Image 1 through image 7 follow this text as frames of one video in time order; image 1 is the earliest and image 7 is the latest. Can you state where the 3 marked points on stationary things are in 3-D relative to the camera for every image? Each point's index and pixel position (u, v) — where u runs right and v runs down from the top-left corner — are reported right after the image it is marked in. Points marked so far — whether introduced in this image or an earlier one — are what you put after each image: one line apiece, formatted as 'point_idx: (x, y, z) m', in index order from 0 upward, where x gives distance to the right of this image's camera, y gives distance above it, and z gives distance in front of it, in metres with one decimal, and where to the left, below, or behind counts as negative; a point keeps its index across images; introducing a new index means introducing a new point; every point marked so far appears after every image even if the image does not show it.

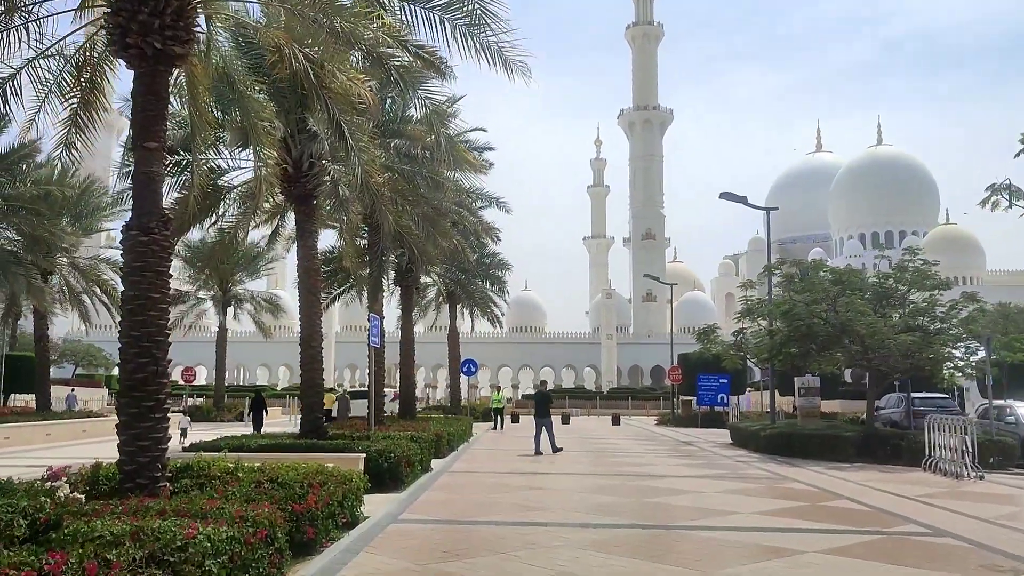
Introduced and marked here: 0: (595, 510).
0: (+1.0, -2.7, +10.8) m
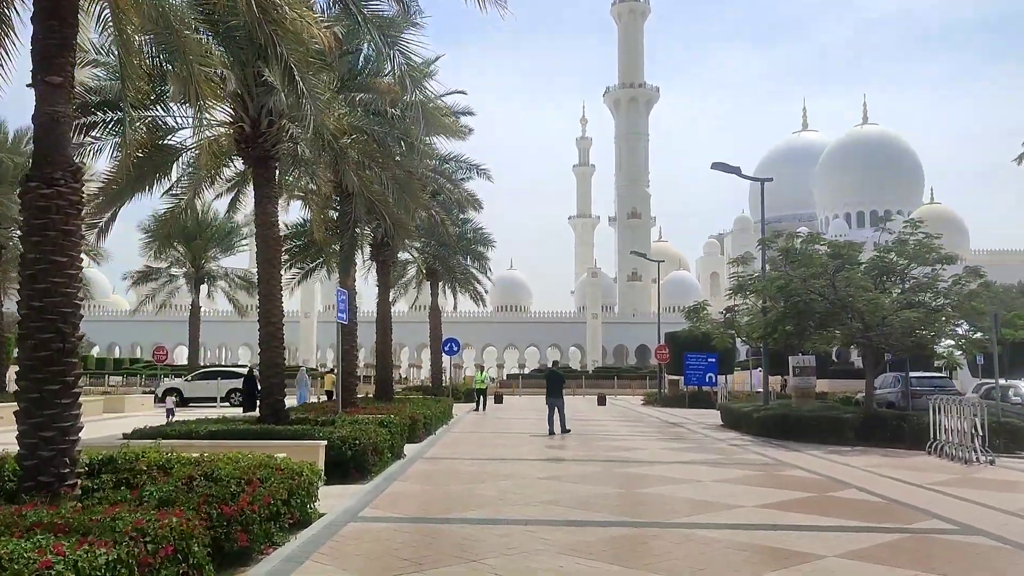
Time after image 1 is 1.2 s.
0: (+0.8, -2.4, +9.7) m
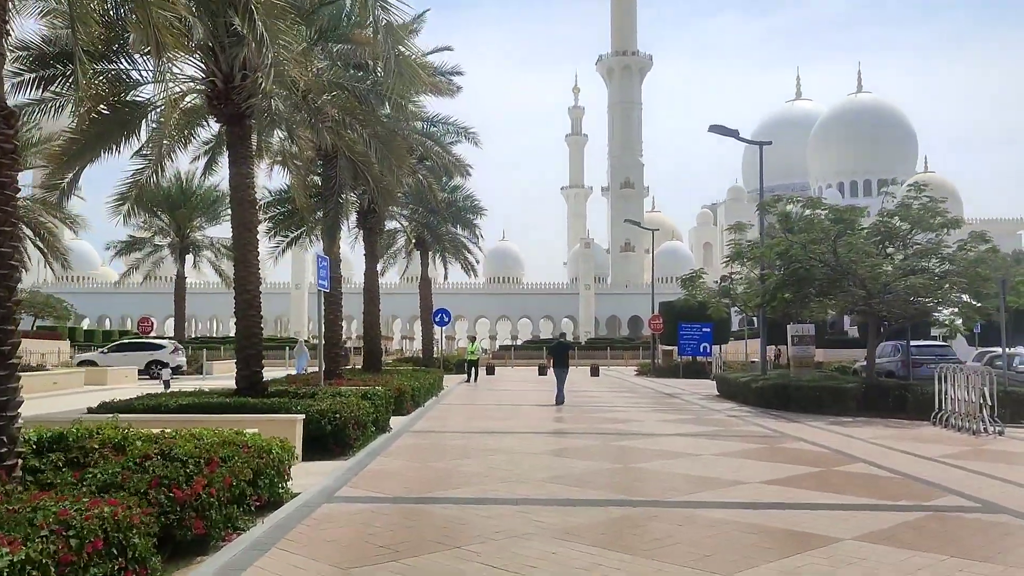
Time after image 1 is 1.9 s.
0: (+0.6, -2.0, +9.1) m
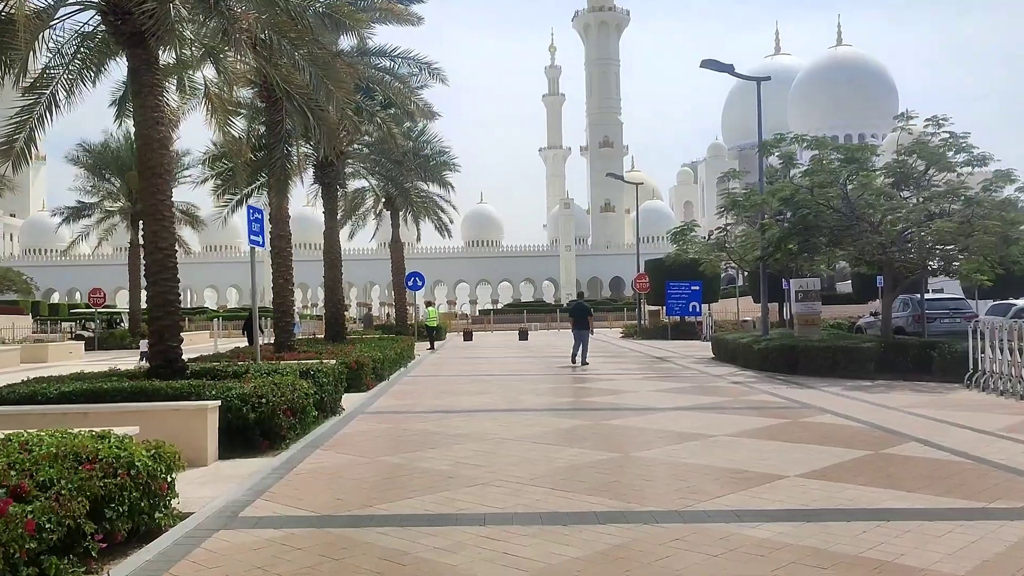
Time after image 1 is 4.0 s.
0: (+0.4, -1.5, +7.0) m
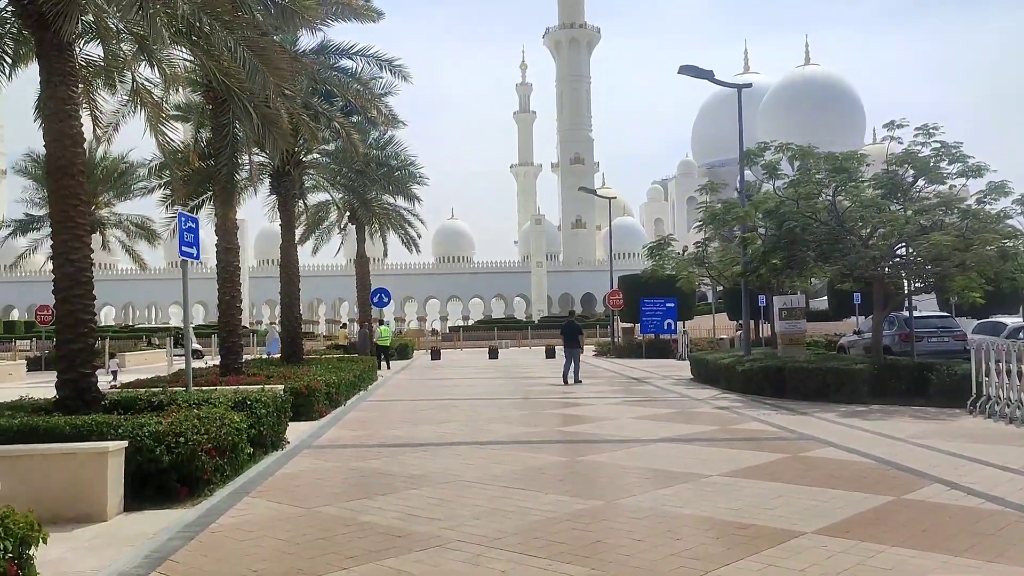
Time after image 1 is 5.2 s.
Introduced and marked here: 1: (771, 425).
0: (+0.1, -1.7, +5.7) m
1: (+3.6, -1.9, +12.1) m
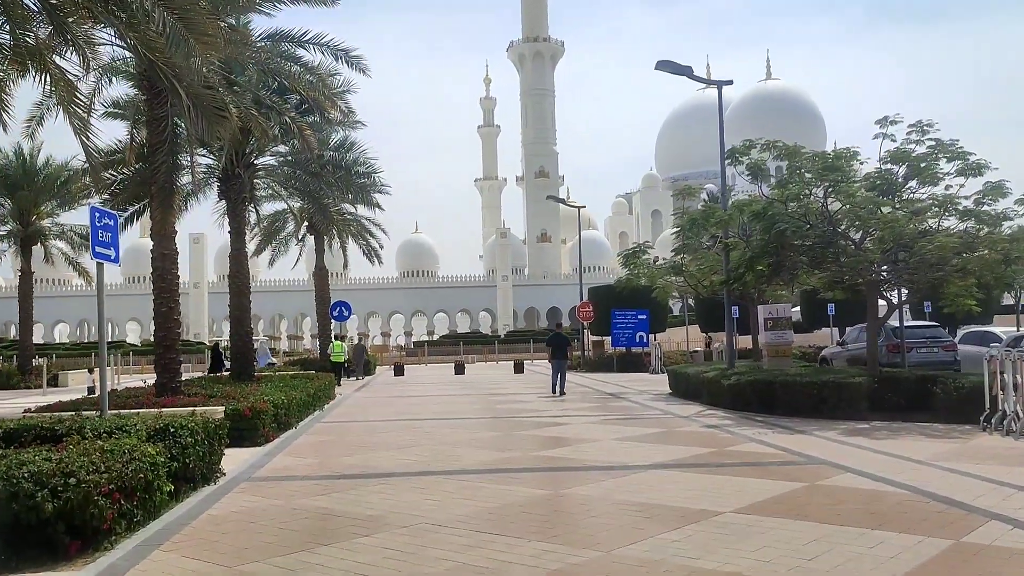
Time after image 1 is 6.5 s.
0: (0.0, -1.7, +4.4) m
1: (+3.2, -1.9, +10.8) m
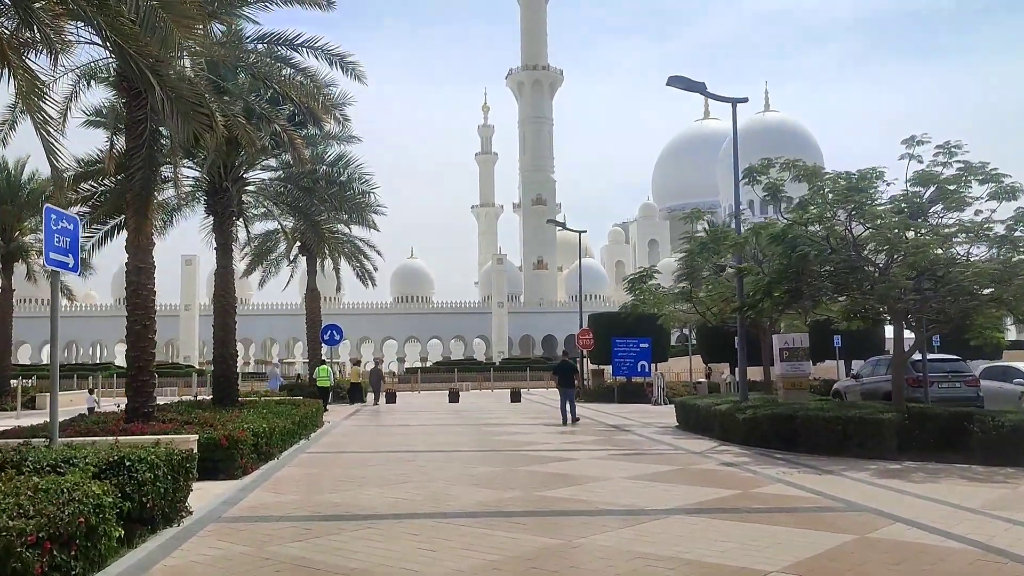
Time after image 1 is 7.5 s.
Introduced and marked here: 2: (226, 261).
0: (+0.1, -1.7, +3.3) m
1: (+3.2, -2.2, +9.8) m
2: (-6.0, +0.6, +18.4) m
